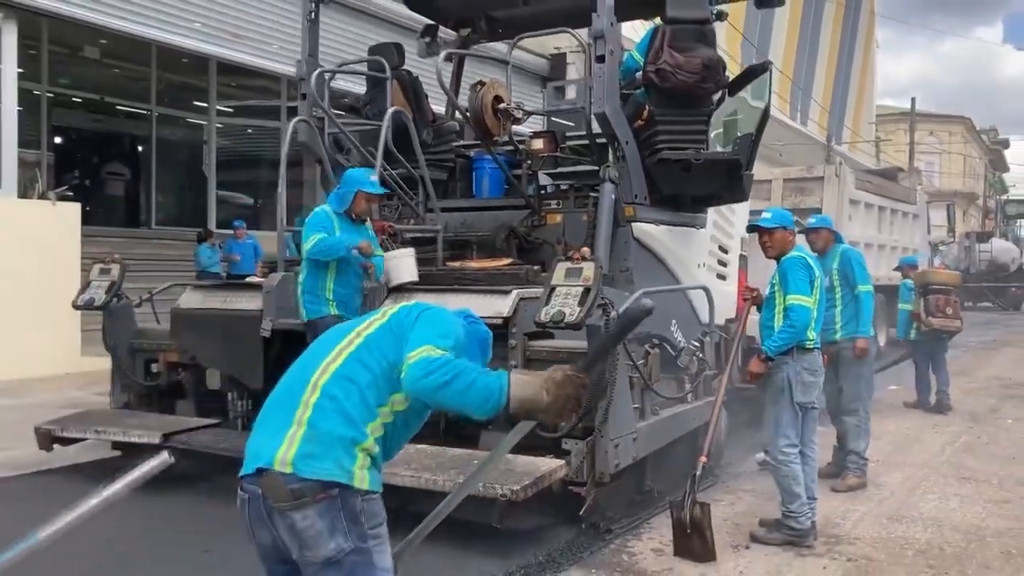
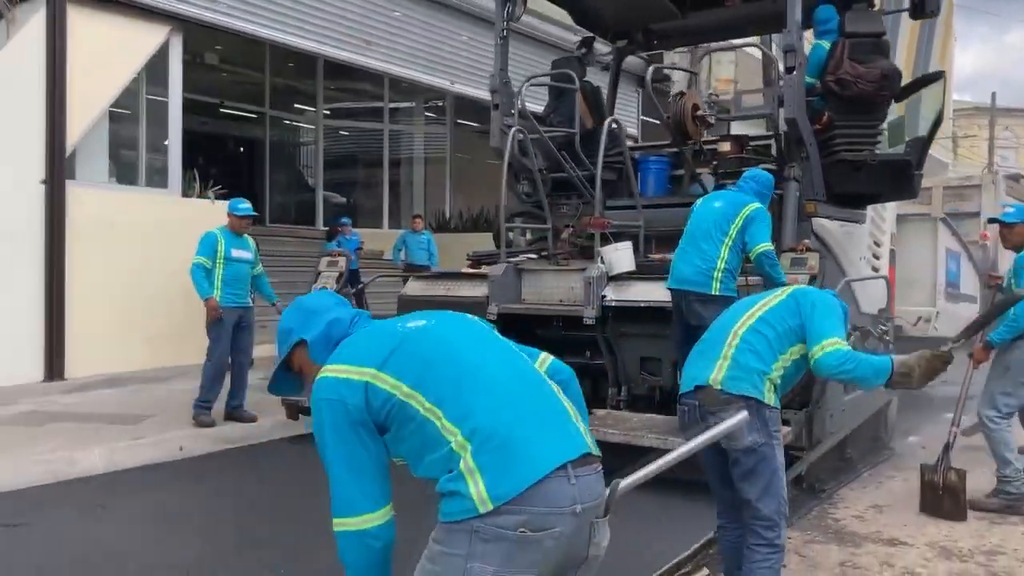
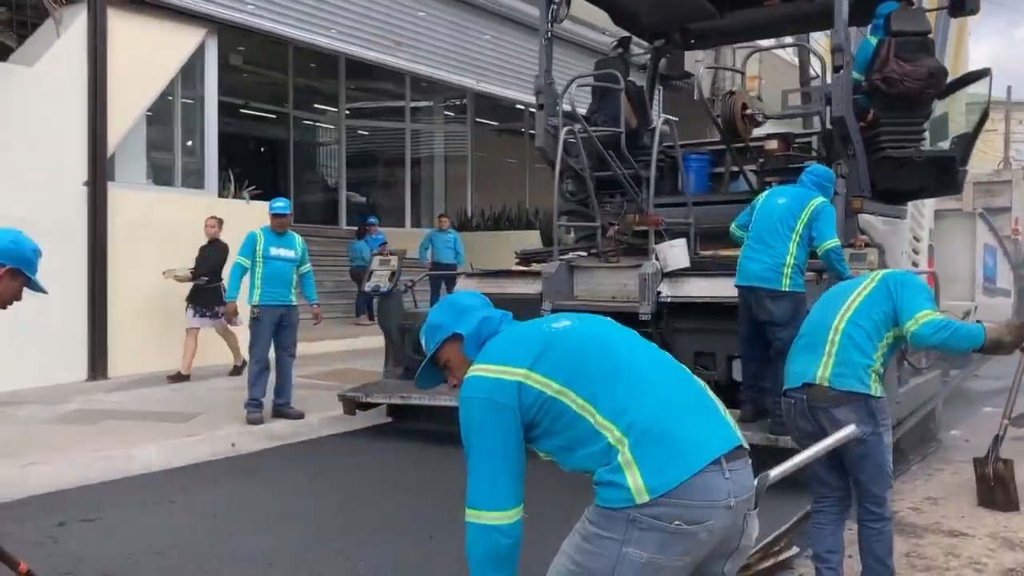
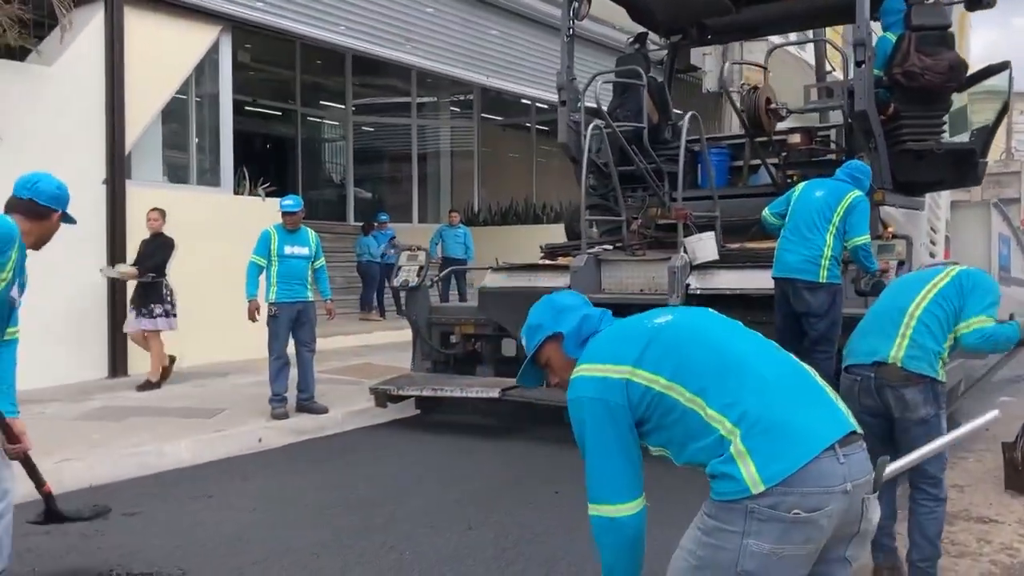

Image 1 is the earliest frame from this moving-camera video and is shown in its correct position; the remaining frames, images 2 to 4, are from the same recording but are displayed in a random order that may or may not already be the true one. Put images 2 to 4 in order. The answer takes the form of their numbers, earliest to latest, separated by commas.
2, 3, 4
